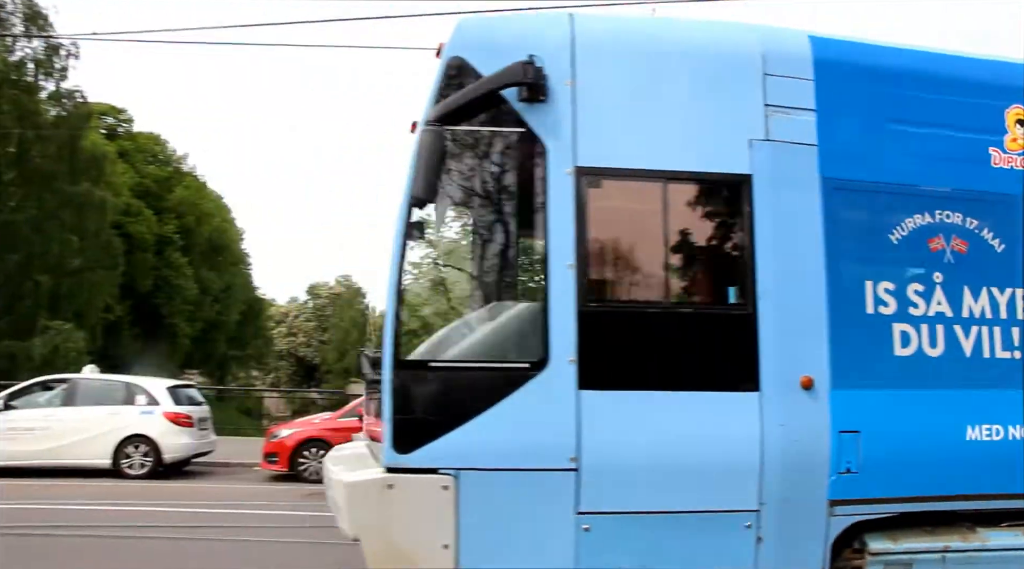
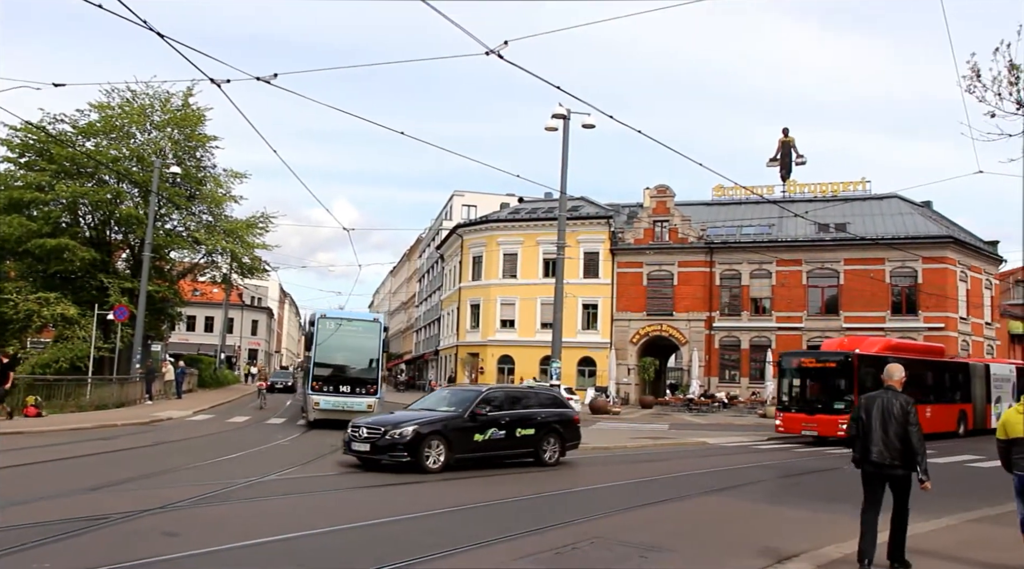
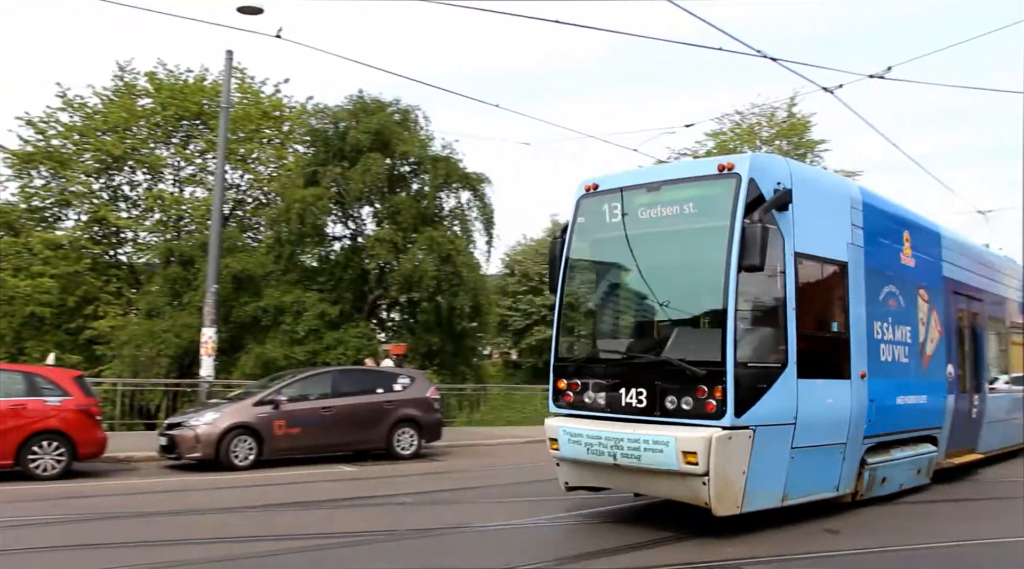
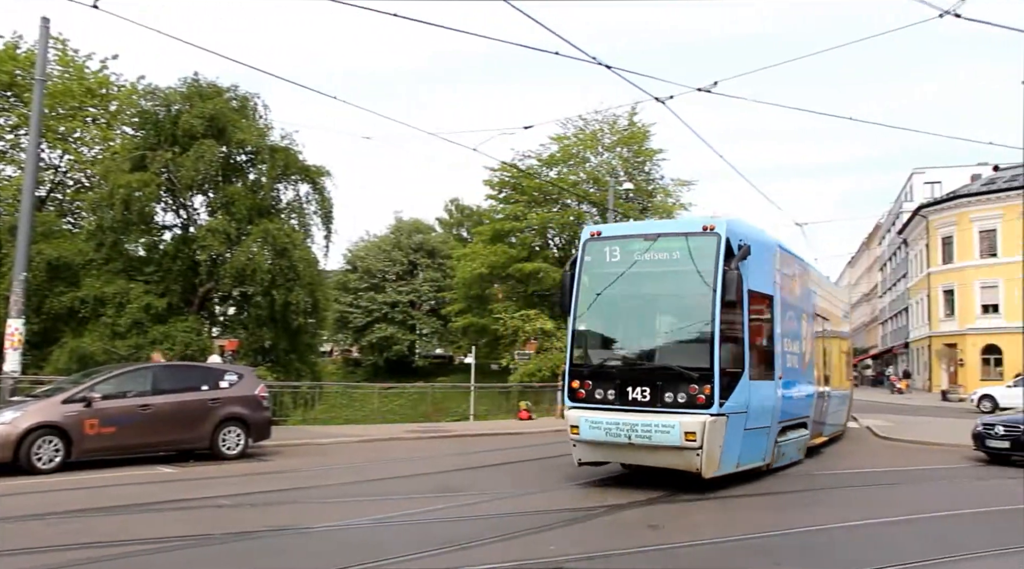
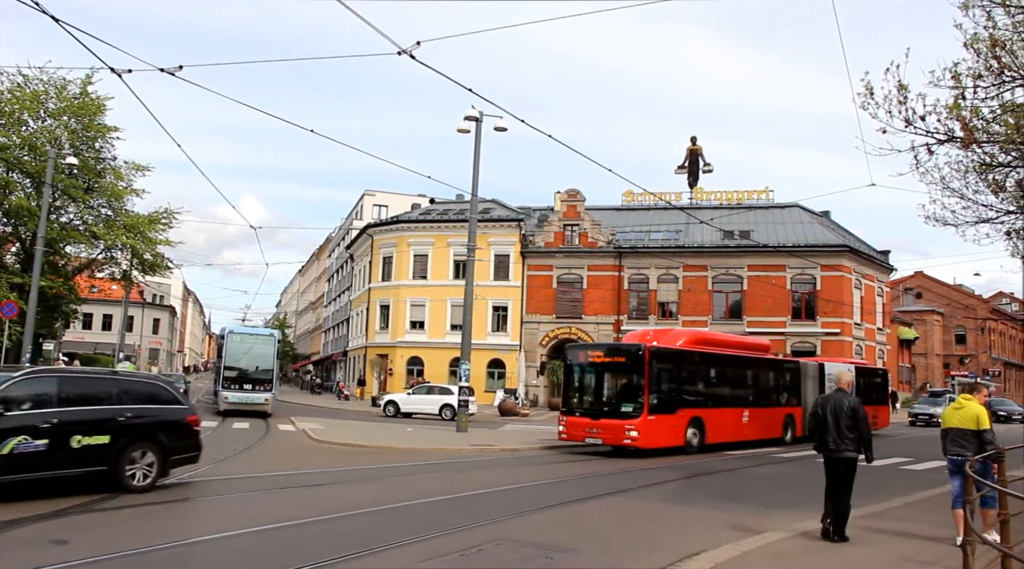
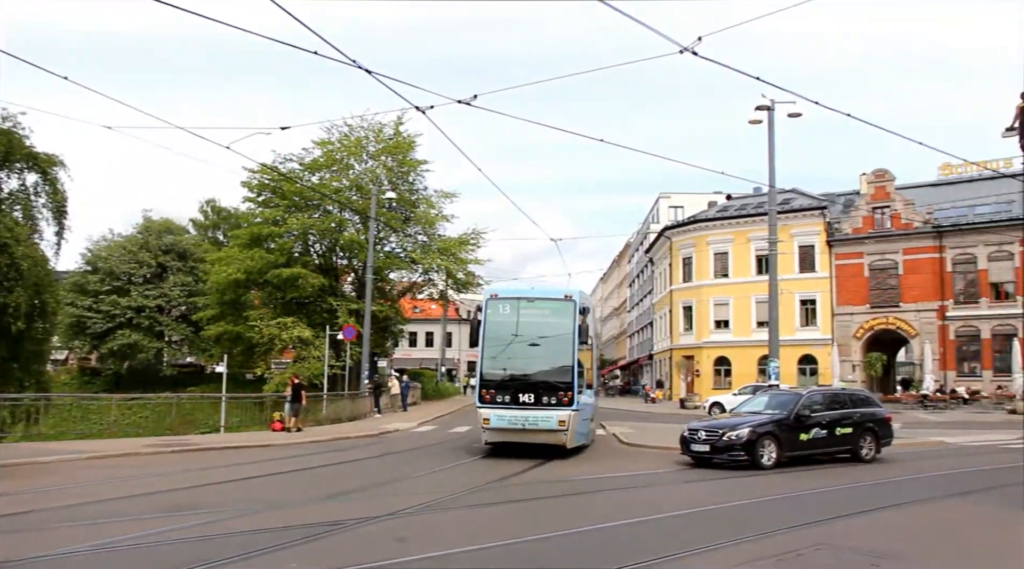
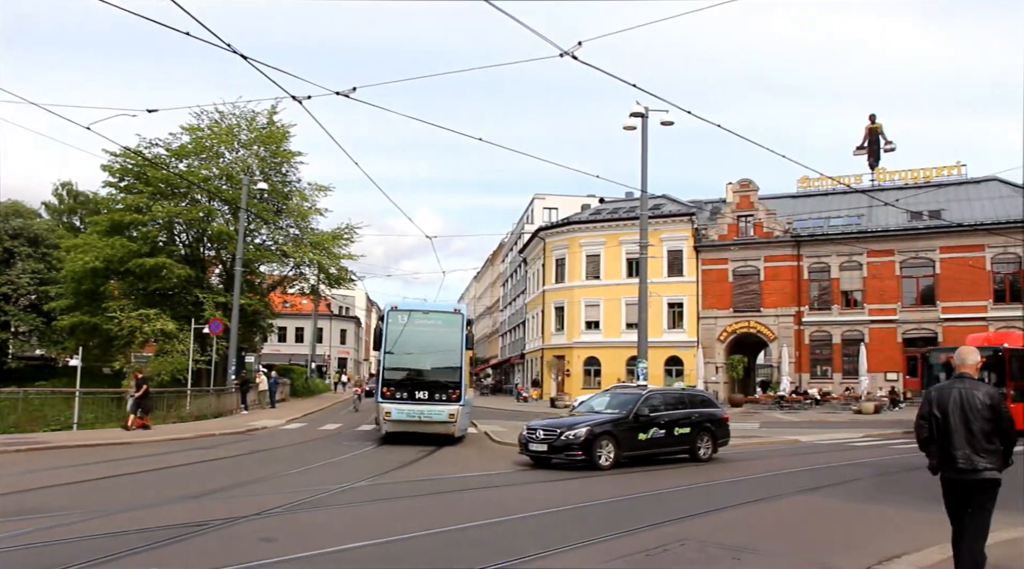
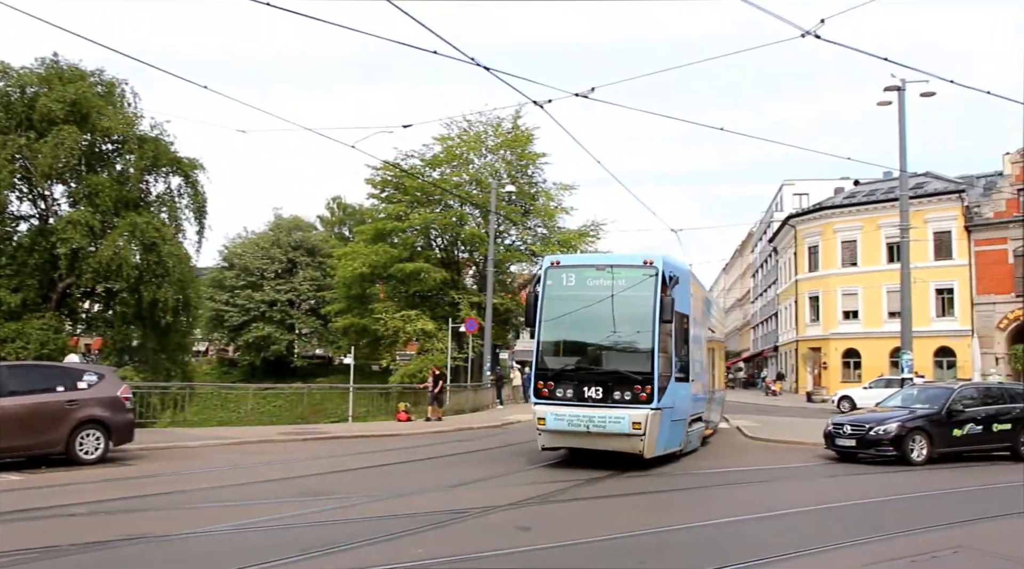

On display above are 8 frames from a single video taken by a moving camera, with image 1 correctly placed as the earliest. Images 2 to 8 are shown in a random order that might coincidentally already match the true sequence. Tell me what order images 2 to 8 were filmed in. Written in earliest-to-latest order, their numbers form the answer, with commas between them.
3, 4, 8, 6, 7, 2, 5
